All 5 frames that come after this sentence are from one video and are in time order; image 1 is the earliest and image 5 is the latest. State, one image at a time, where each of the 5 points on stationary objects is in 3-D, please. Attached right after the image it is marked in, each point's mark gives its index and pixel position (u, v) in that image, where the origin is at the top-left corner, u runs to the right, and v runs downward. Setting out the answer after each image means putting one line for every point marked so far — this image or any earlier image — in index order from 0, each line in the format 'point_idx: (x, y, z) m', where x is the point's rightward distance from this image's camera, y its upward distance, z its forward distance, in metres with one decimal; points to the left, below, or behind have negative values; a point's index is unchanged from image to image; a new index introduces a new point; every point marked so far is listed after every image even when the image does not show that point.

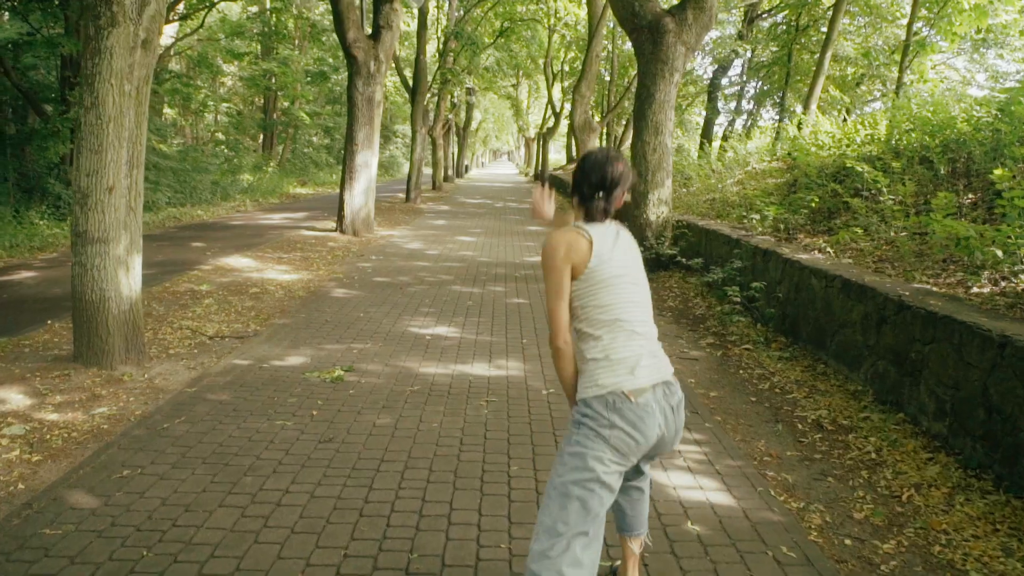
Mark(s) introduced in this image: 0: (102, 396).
0: (-2.4, -0.6, +5.1) m
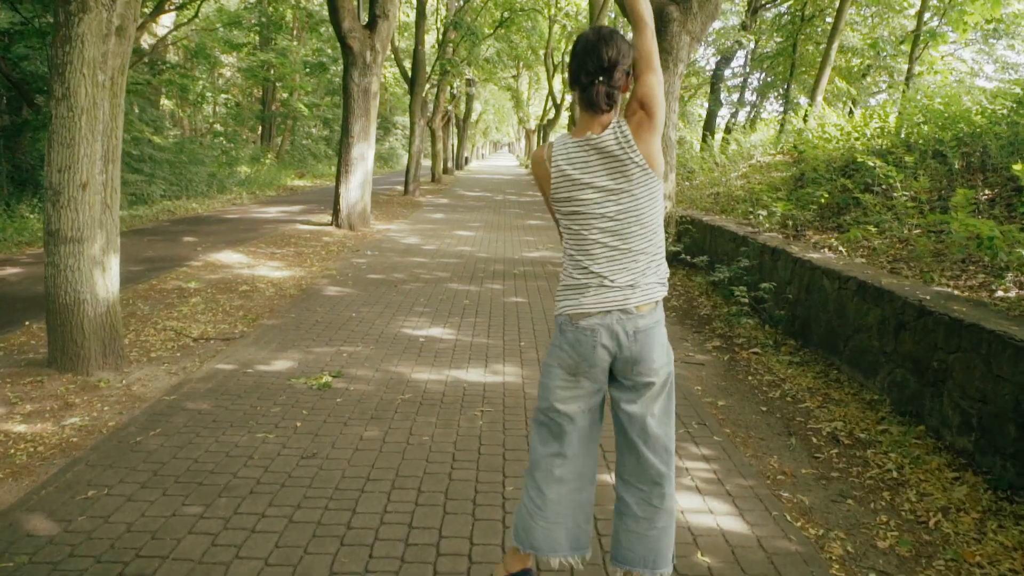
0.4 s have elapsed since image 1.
0: (-2.4, -0.6, +4.8) m
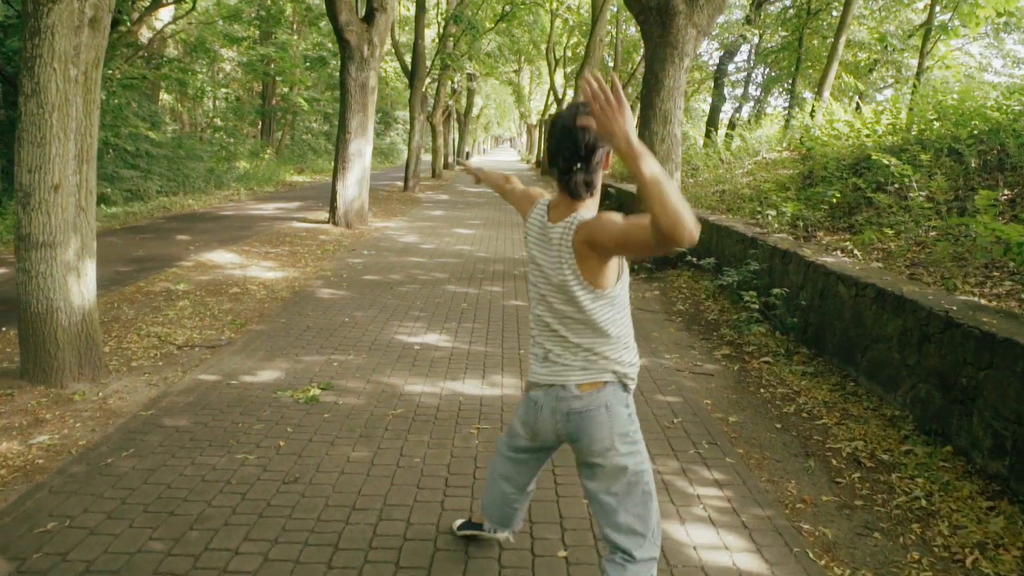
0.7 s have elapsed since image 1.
0: (-2.4, -0.7, +4.5) m
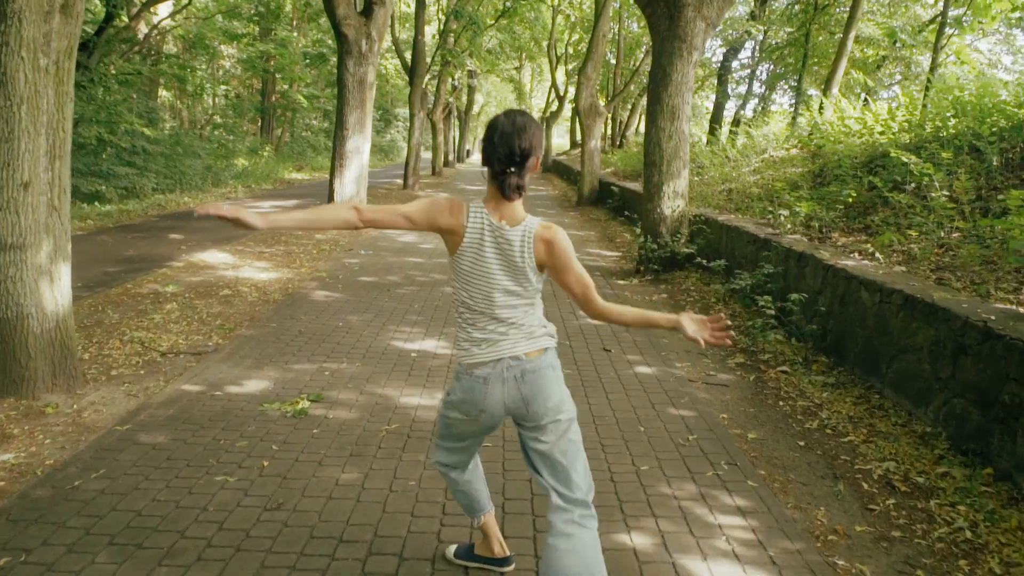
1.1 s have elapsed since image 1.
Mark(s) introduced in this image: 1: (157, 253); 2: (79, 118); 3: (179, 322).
0: (-2.4, -0.7, +4.2) m
1: (-4.3, +0.4, +10.5) m
2: (-9.2, +3.6, +18.5) m
3: (-2.6, -0.3, +6.8) m
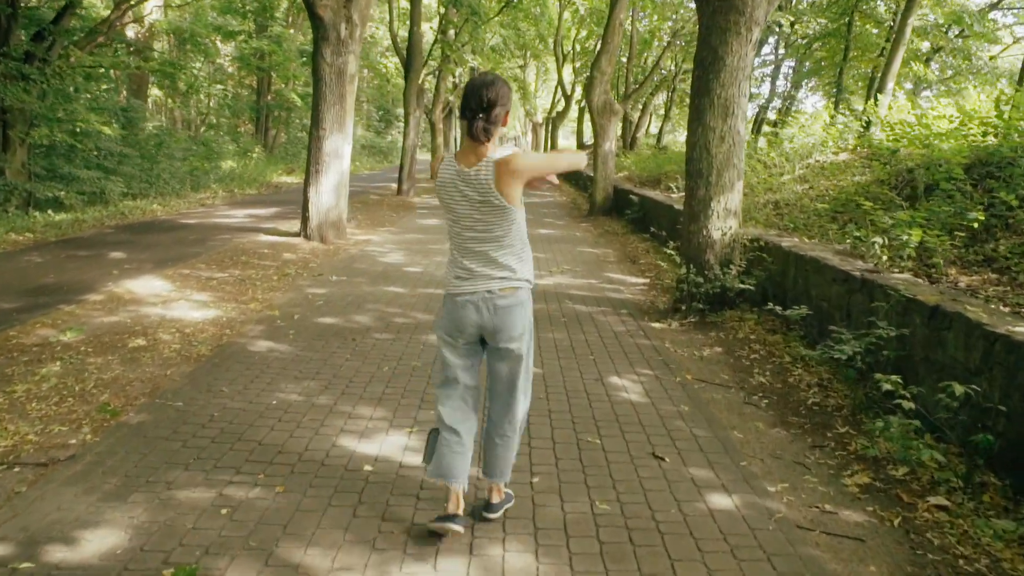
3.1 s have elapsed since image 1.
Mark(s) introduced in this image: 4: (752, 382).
0: (-2.4, -1.1, +2.2) m
1: (-4.3, +0.1, +8.6) m
2: (-9.1, +3.3, +16.6) m
3: (-2.6, -0.6, +4.8) m
4: (+1.5, -0.6, +5.3) m
